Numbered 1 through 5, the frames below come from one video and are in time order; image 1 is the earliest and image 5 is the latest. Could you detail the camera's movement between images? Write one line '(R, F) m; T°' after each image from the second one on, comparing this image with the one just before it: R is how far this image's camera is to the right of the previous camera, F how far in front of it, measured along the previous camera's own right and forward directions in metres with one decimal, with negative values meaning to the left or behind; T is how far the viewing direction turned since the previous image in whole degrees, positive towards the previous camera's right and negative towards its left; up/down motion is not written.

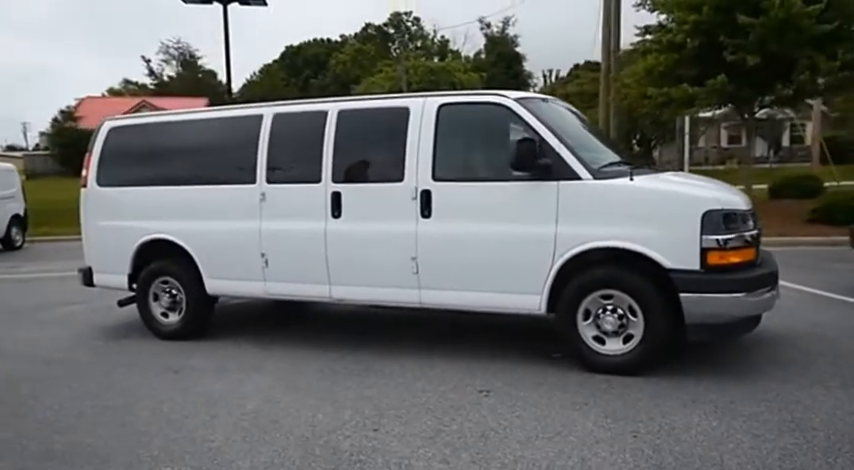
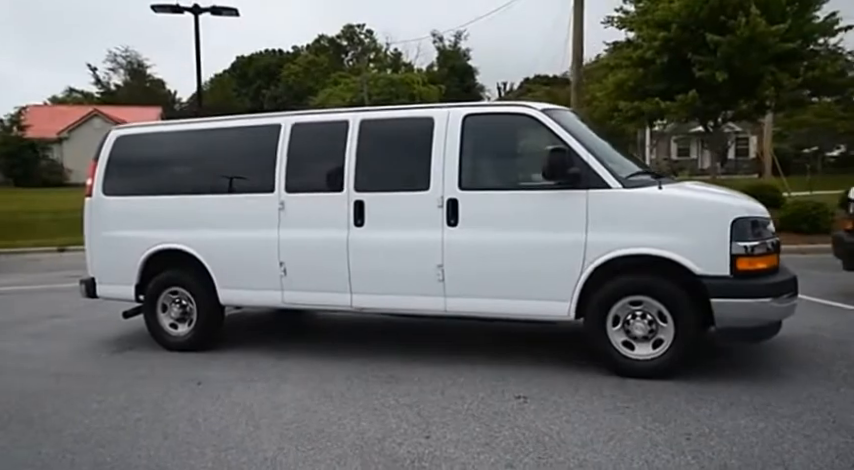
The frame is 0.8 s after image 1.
(-0.5, 0.0) m; +3°
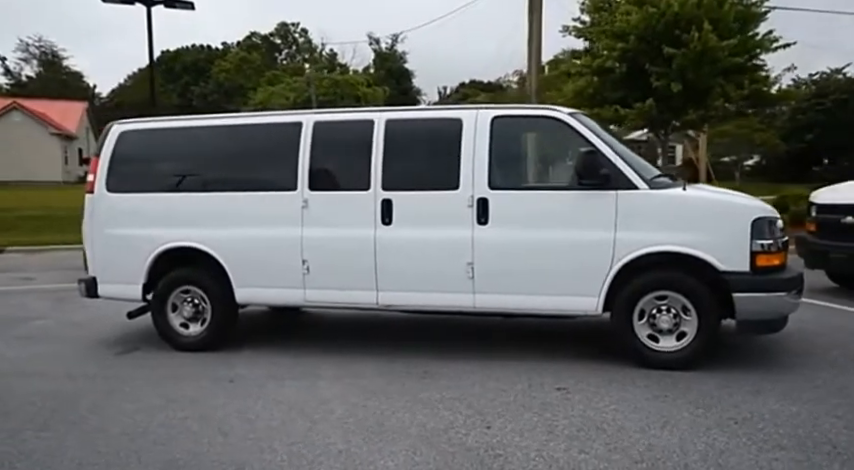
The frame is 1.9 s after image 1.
(-0.7, -0.1) m; +5°
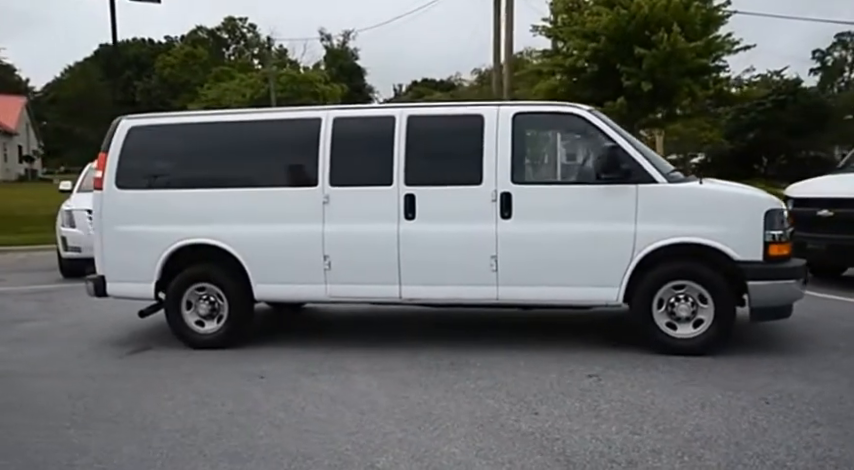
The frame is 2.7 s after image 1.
(-0.5, -0.1) m; +4°
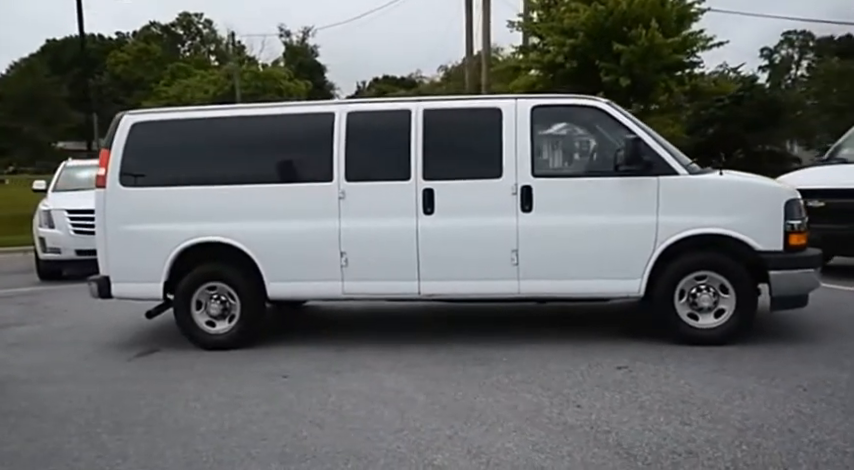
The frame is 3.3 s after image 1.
(-0.4, +0.1) m; +3°
